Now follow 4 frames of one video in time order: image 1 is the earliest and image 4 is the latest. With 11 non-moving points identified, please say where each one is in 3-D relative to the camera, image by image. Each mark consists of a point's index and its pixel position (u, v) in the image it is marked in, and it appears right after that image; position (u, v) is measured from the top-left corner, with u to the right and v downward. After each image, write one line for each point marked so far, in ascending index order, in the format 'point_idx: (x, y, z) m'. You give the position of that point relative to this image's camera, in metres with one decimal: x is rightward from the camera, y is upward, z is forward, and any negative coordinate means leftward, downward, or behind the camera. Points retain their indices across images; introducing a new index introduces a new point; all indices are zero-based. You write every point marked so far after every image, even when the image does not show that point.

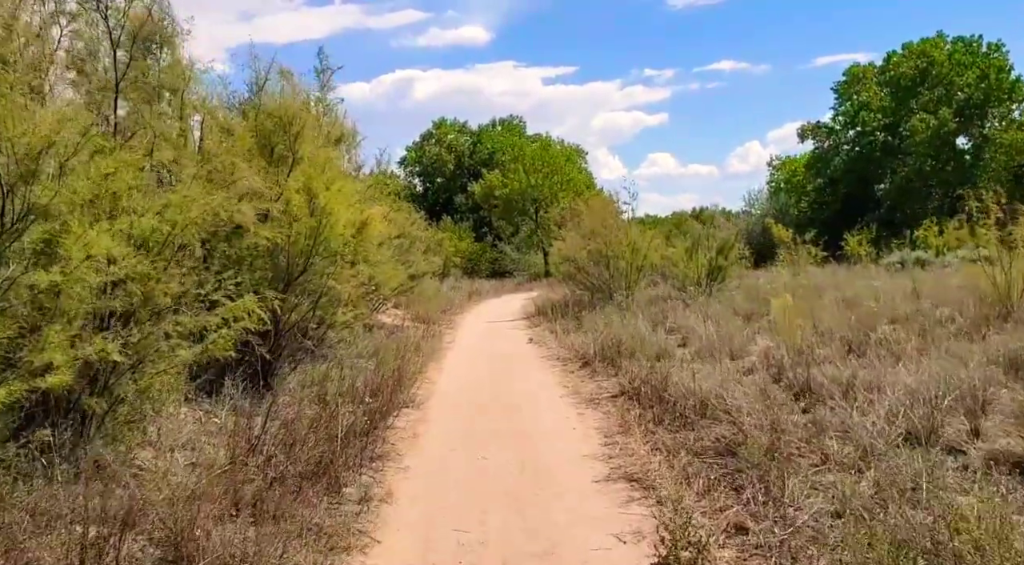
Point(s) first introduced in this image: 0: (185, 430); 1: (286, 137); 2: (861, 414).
0: (-2.8, -1.3, +9.1) m
1: (-2.5, +1.6, +11.9) m
2: (+3.1, -1.1, +9.5) m
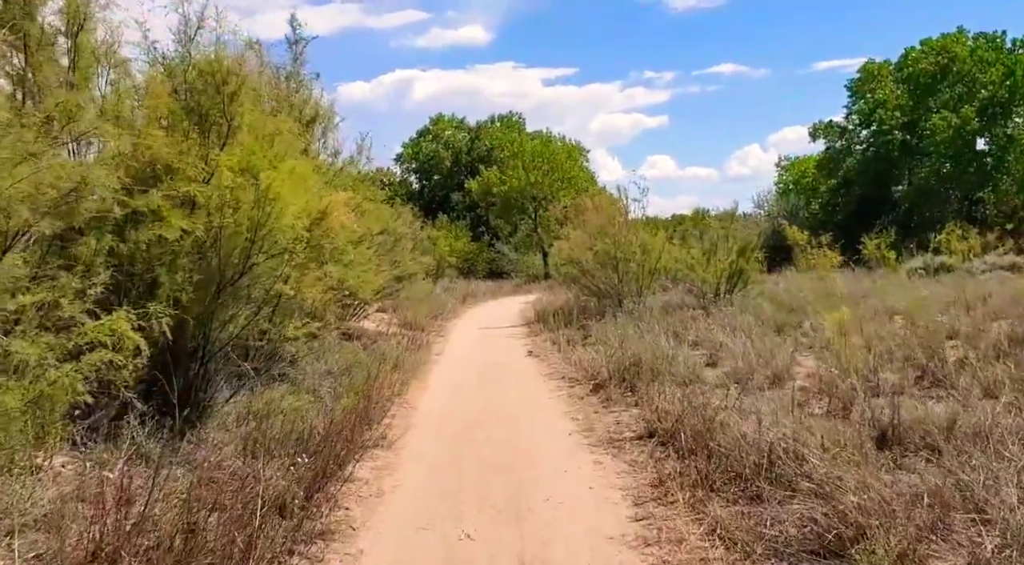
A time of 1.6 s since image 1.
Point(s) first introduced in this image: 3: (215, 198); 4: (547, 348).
0: (-2.8, -1.3, +6.4) m
1: (-2.5, +1.6, +9.2) m
2: (+3.1, -1.3, +6.8) m
3: (-2.5, +0.7, +8.8) m
4: (+0.6, -1.2, +19.4) m
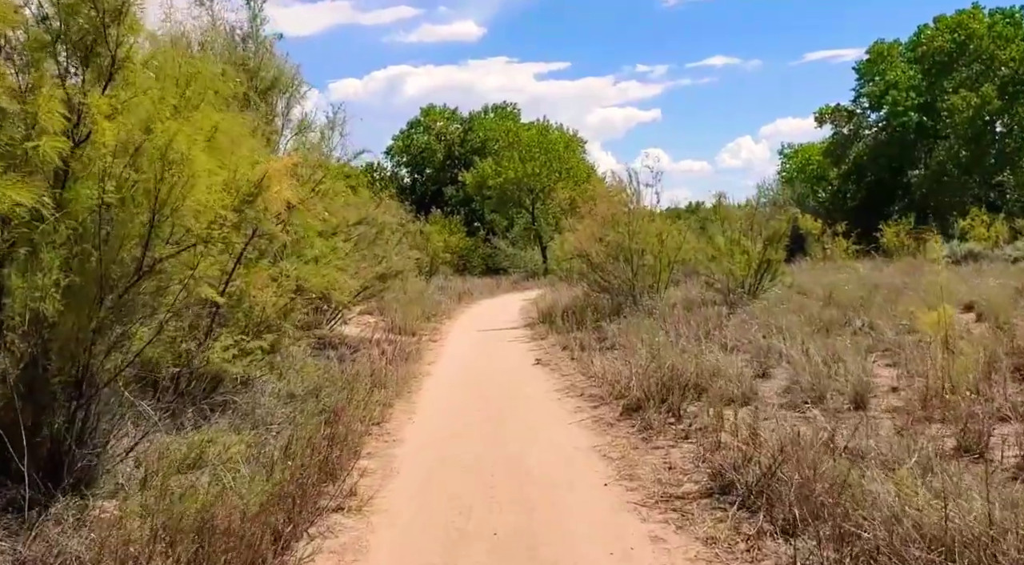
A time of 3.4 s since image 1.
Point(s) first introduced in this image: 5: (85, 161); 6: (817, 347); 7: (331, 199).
0: (-2.7, -1.3, +3.6) m
1: (-2.5, +1.6, +6.4) m
2: (+3.2, -1.2, +4.0) m
3: (-2.4, +0.7, +6.0) m
4: (+0.7, -1.1, +16.6) m
5: (-2.4, +0.7, +6.0) m
6: (+3.9, -0.8, +13.5) m
7: (-2.3, +1.1, +13.4) m
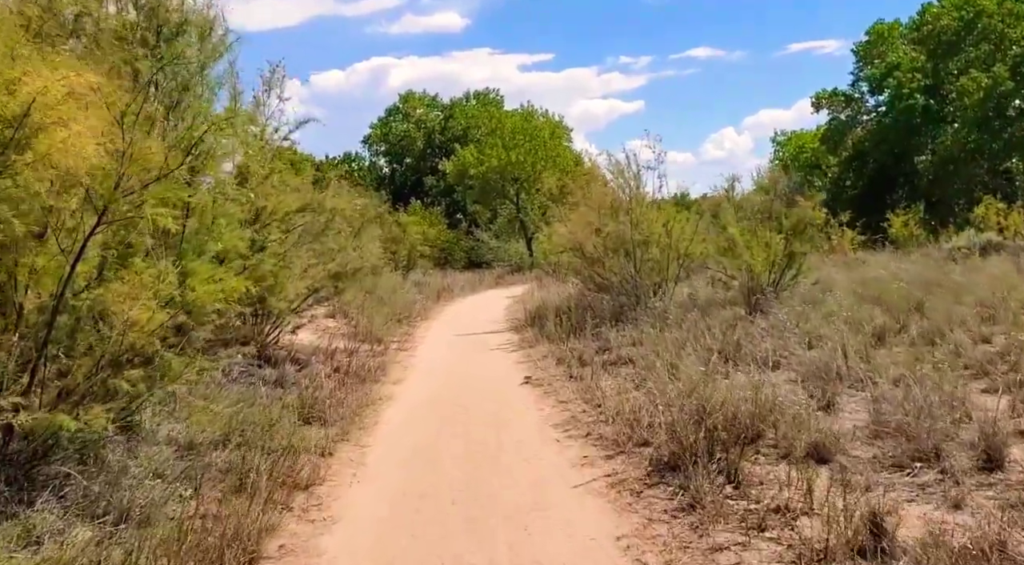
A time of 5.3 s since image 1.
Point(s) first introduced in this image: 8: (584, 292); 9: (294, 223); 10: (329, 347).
0: (-2.7, -1.4, +0.4) m
1: (-2.5, +1.5, +3.2) m
2: (+3.2, -1.3, +1.0) m
3: (-2.4, +0.6, +2.9) m
4: (+0.5, -1.1, +13.5) m
5: (-2.5, +0.6, +2.8) m
6: (+3.8, -0.8, +10.5) m
7: (-2.5, +1.0, +10.3) m
8: (+1.3, -0.2, +19.0) m
9: (-2.5, +0.7, +12.1) m
10: (-2.7, -0.9, +15.3) m
